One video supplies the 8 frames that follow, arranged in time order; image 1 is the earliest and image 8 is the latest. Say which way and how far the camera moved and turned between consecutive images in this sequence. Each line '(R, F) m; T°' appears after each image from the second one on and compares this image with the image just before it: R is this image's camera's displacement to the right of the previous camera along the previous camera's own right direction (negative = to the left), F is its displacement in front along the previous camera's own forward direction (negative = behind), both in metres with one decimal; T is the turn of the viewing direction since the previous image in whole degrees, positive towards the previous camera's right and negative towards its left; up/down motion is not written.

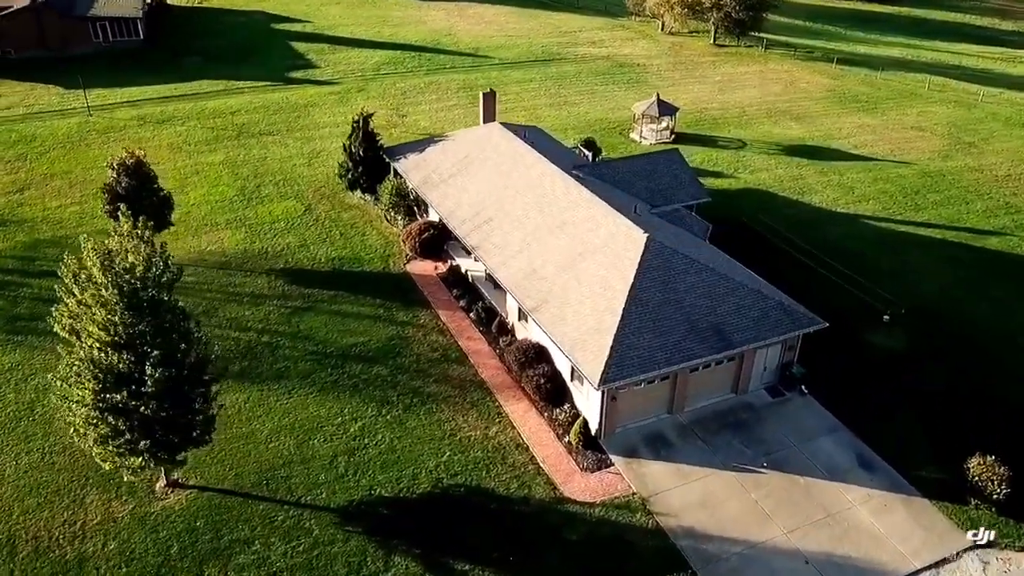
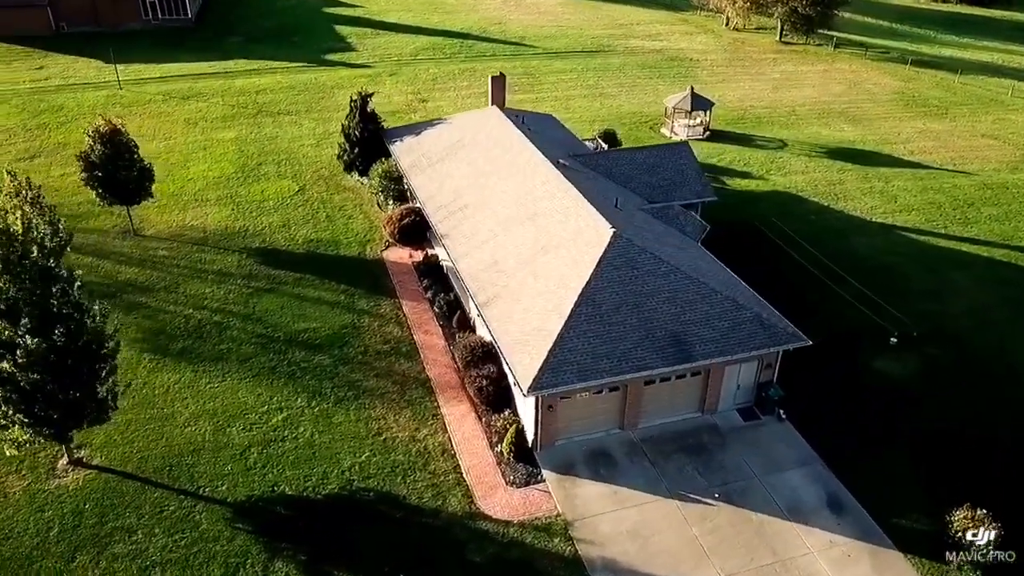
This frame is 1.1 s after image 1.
(+3.8, +2.2) m; -6°
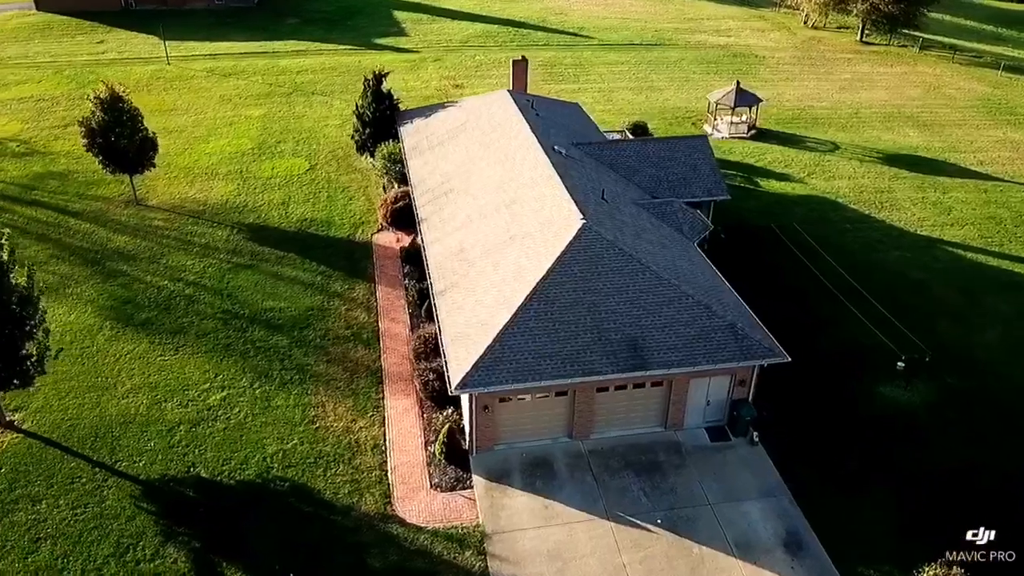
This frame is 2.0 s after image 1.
(+3.4, +1.8) m; -6°
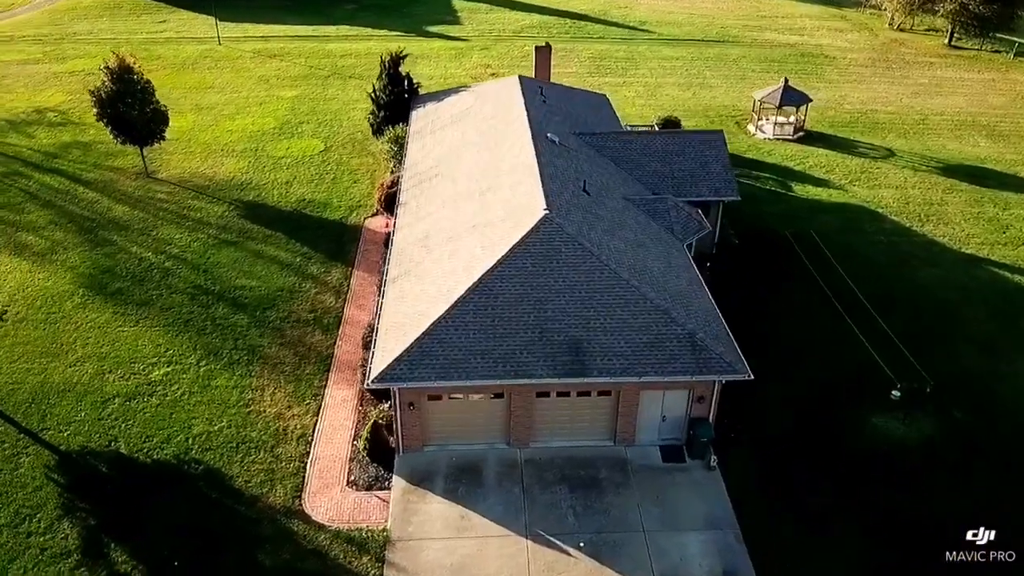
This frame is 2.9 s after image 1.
(+3.2, +1.6) m; -6°
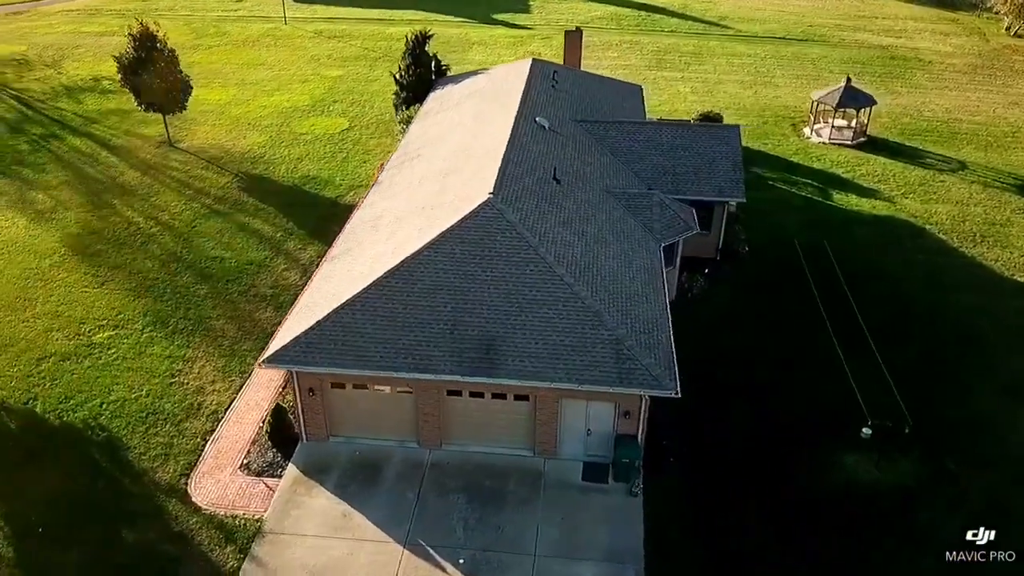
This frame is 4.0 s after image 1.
(+3.8, +1.8) m; -8°
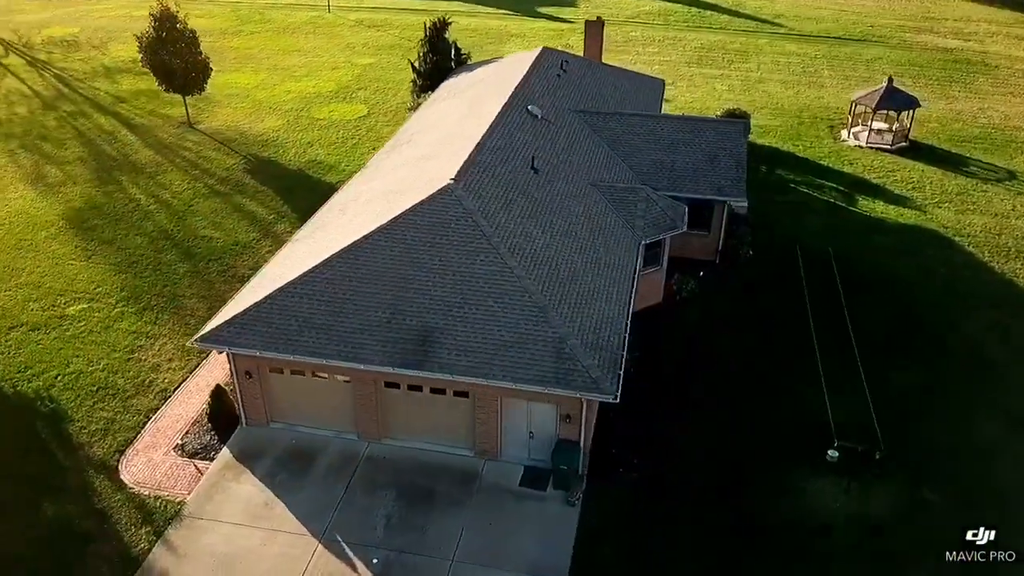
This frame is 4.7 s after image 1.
(+2.3, +0.9) m; -5°
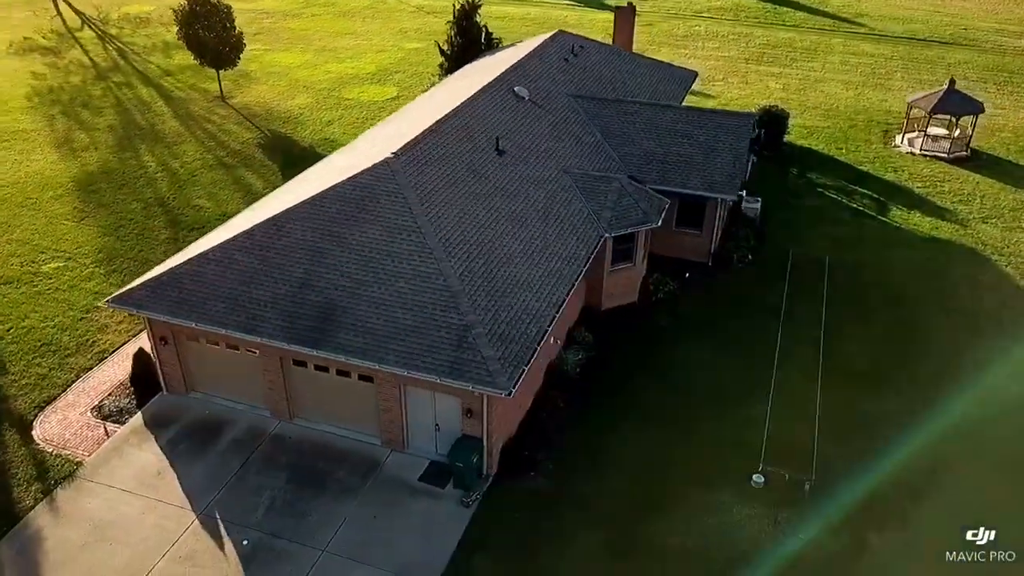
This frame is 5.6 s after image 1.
(+3.2, +1.2) m; -7°
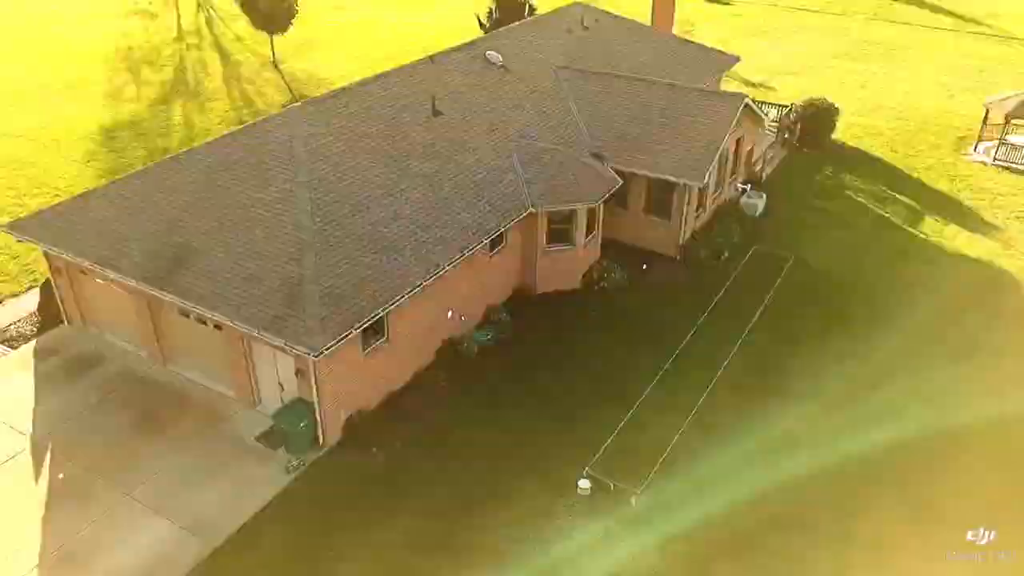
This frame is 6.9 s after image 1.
(+4.5, +1.6) m; -10°
